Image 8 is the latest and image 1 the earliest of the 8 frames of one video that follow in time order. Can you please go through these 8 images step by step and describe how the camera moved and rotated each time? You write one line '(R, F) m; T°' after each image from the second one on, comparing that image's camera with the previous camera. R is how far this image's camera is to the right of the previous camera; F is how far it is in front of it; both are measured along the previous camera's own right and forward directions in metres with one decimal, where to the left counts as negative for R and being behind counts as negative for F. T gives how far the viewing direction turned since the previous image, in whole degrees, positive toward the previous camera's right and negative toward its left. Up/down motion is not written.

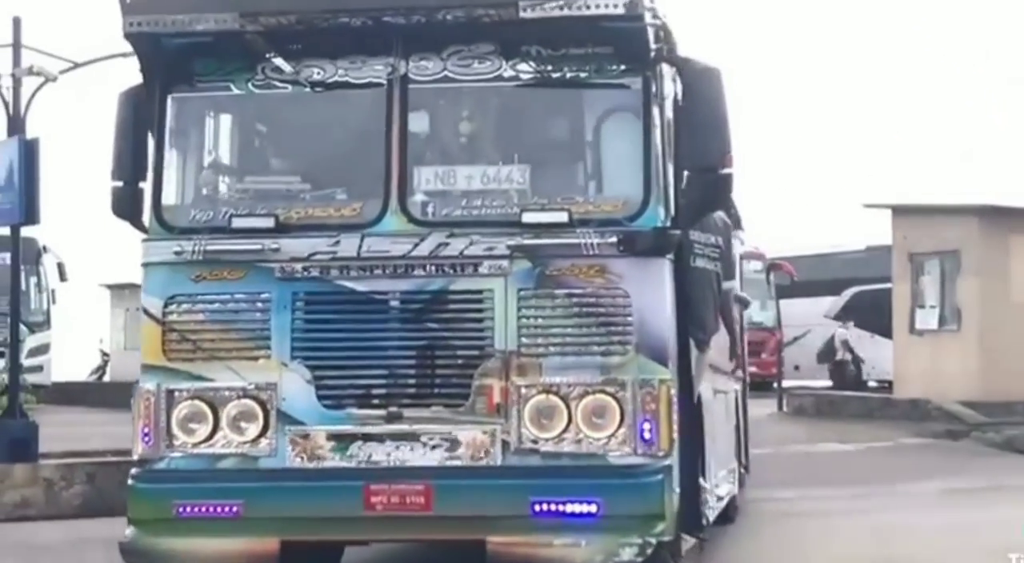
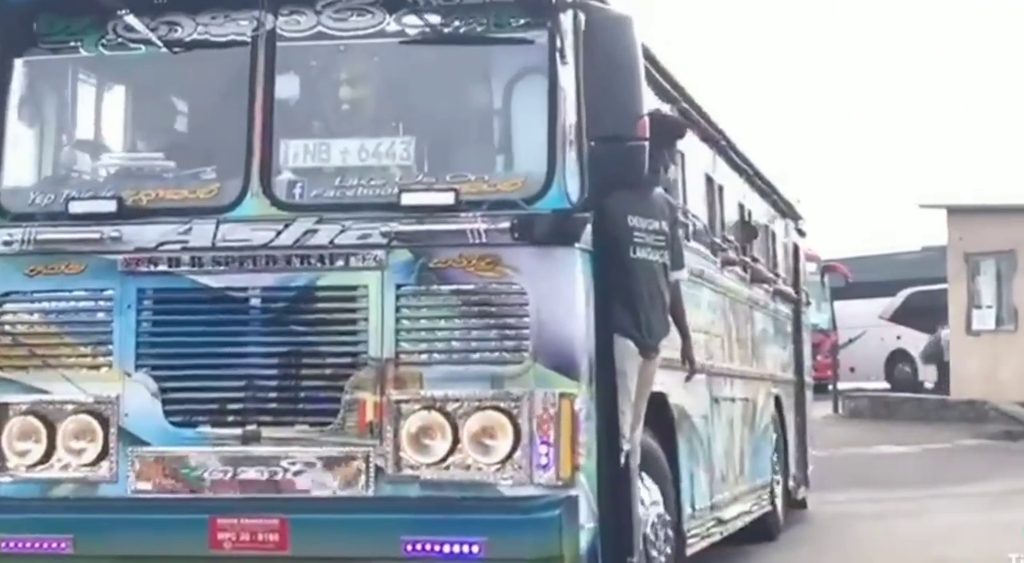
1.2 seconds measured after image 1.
(+0.7, +1.0) m; -4°
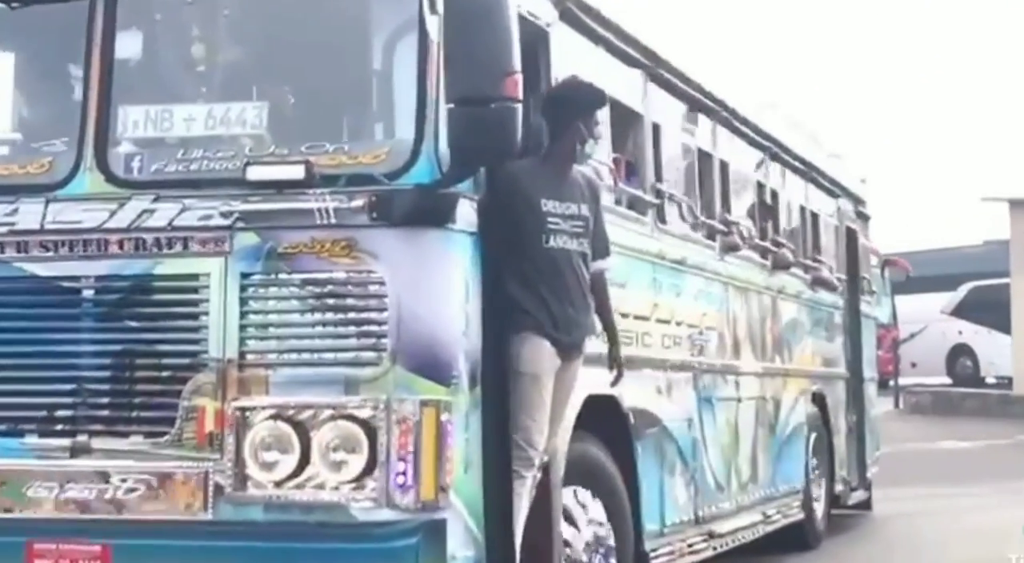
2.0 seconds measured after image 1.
(+0.7, +0.8) m; -4°
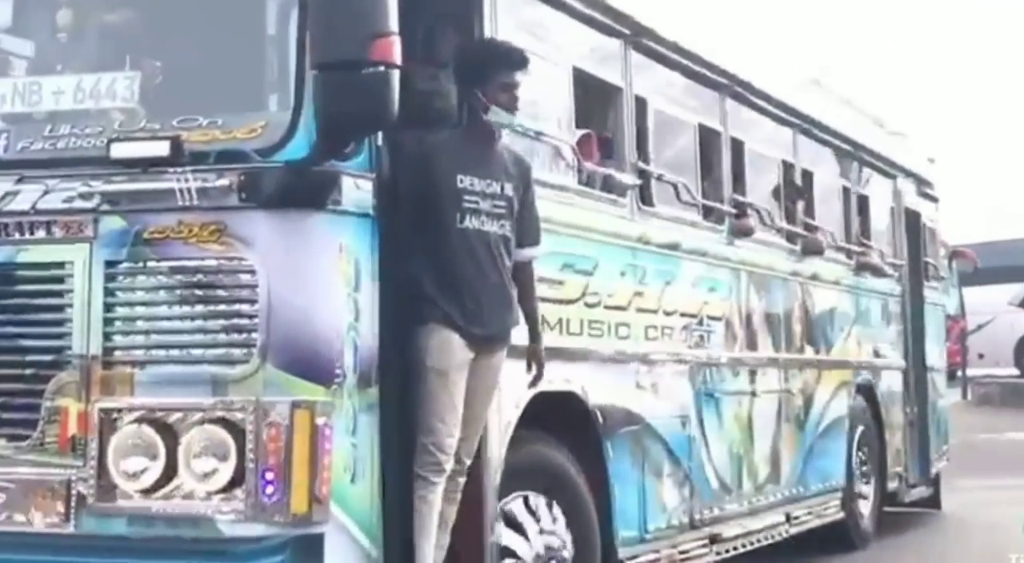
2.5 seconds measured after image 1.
(+0.5, +0.5) m; -4°
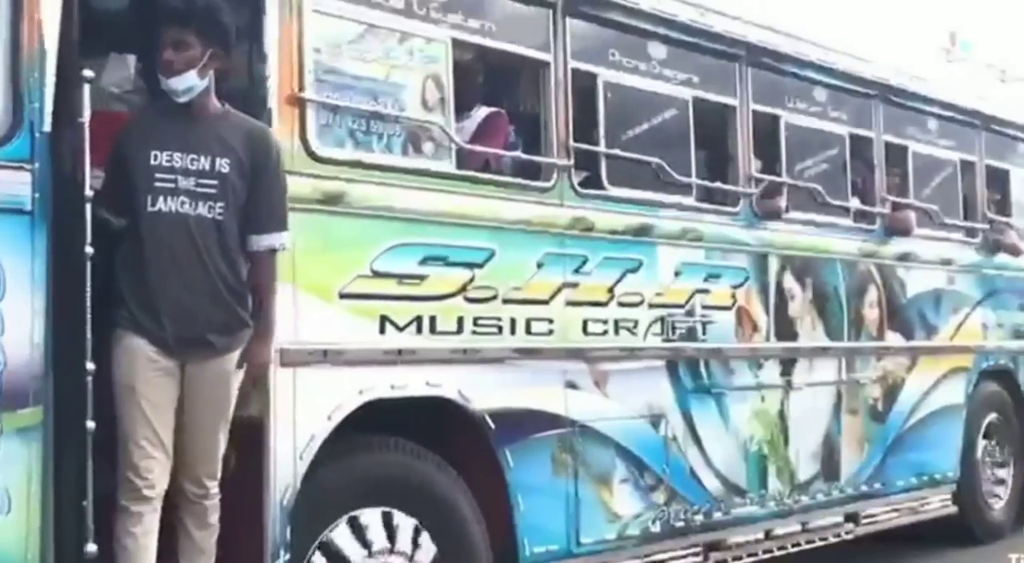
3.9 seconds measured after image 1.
(+1.4, +0.6) m; -11°
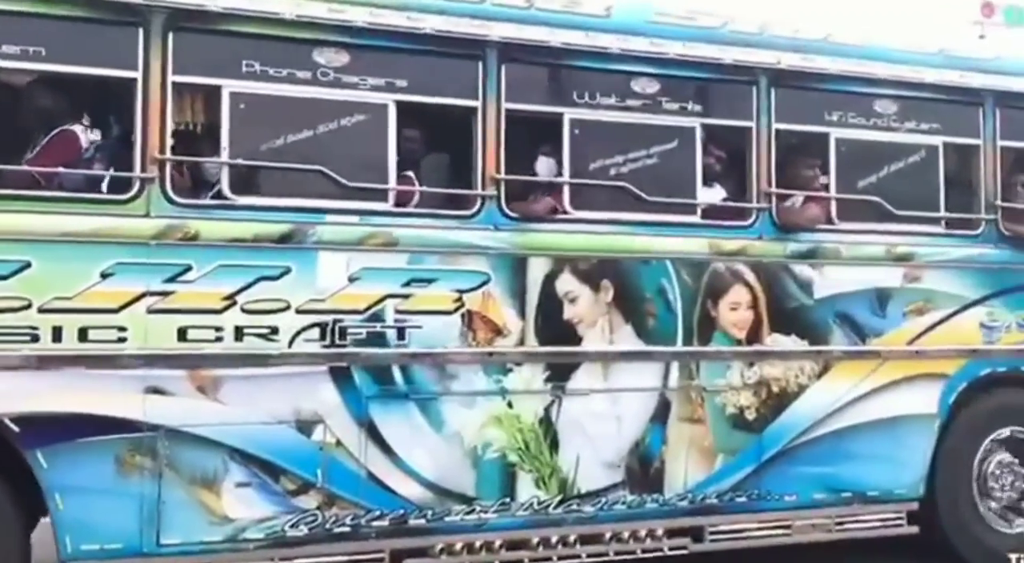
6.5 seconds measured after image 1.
(+4.2, +1.3) m; -29°
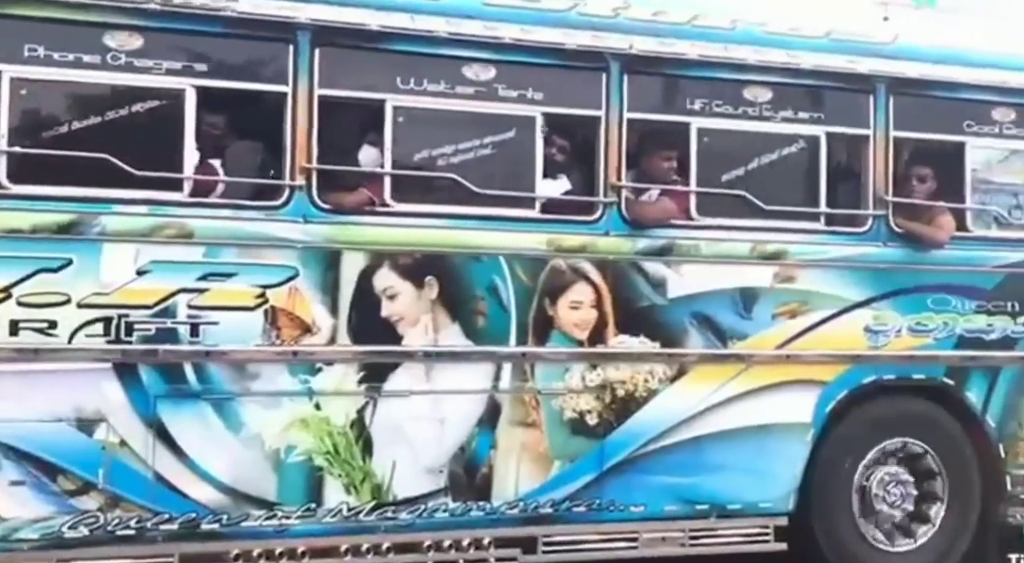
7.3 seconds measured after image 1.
(+1.3, +0.4) m; -5°
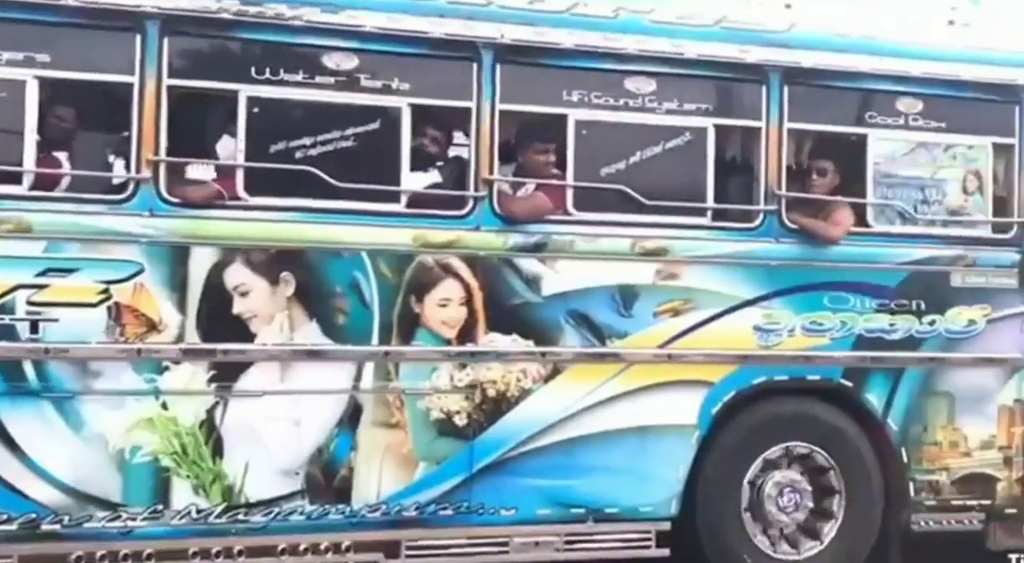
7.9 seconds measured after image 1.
(+0.8, +0.2) m; -2°
